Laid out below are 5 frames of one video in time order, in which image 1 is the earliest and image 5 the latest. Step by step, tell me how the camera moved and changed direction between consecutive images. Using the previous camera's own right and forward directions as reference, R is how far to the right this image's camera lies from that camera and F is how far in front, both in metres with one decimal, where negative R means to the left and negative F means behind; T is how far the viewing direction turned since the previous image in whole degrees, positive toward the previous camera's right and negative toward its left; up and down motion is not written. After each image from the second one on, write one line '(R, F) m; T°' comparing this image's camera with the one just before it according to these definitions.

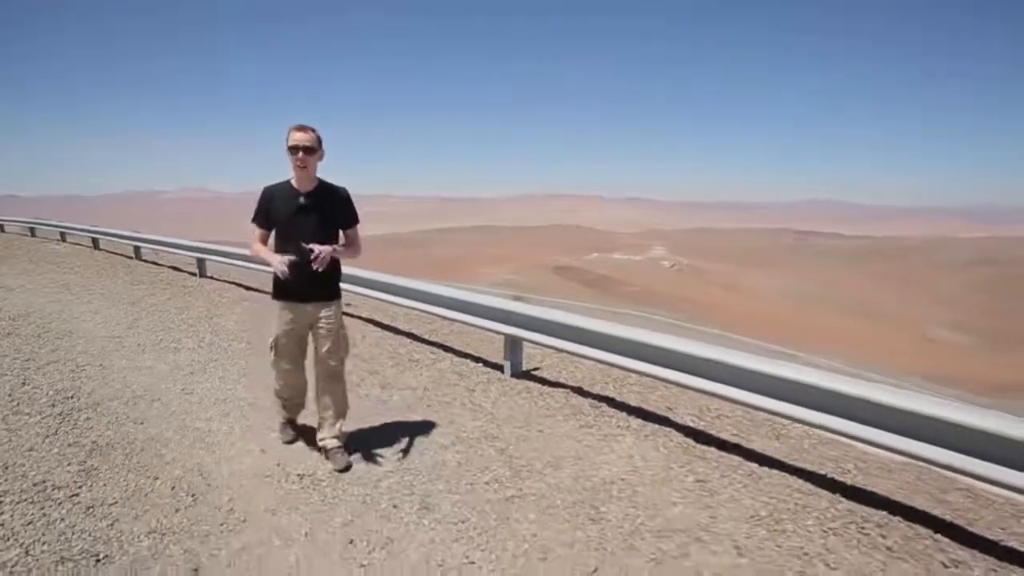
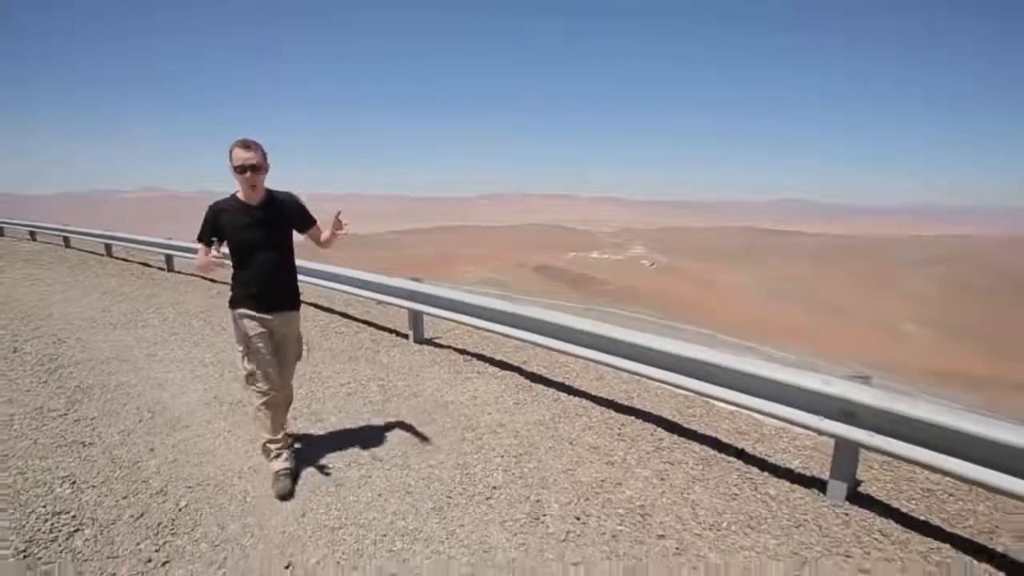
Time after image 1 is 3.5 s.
(+0.8, -1.3) m; +2°
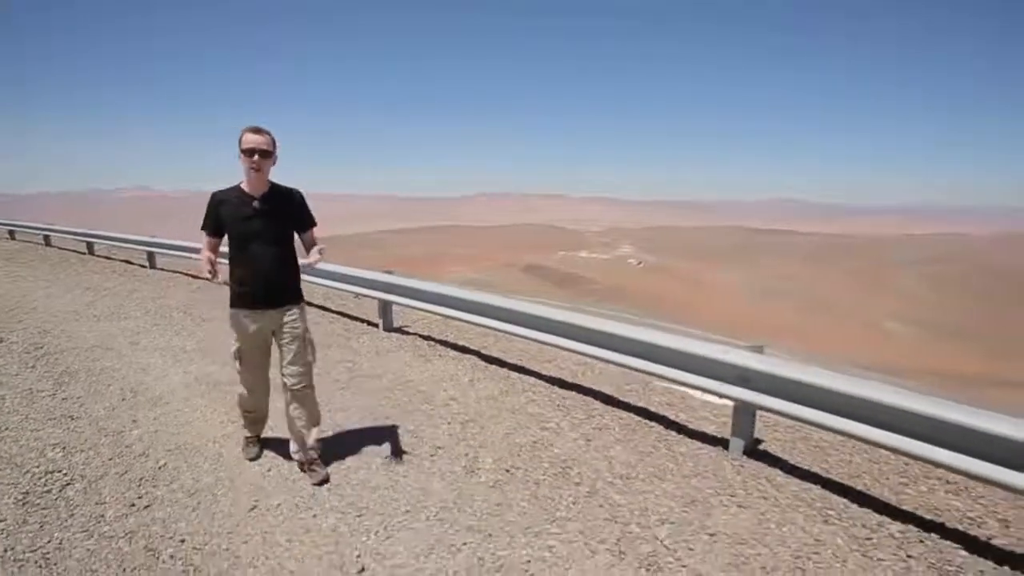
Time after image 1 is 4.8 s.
(+0.3, -0.5) m; +1°
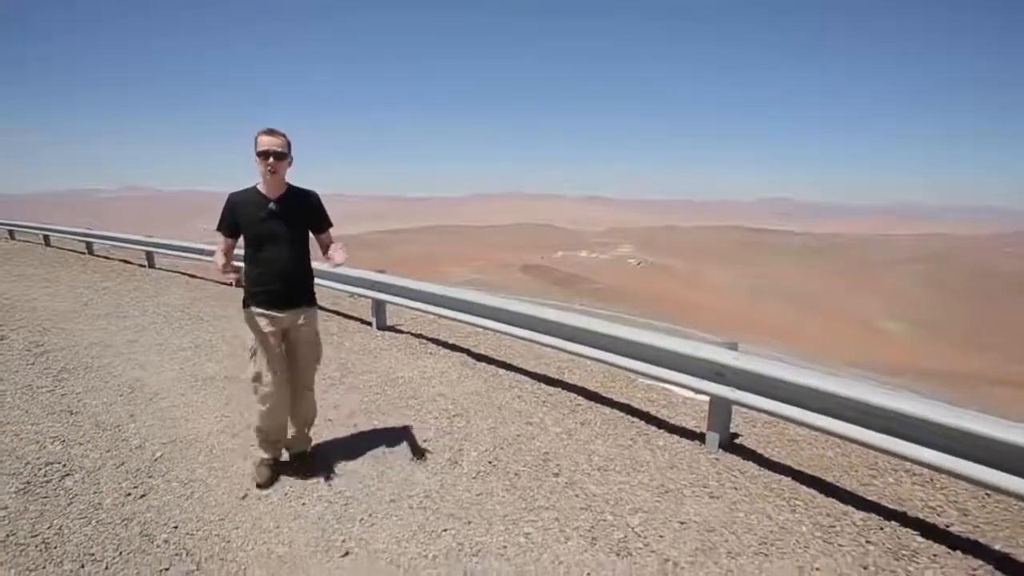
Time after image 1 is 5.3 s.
(-0.5, +0.7) m; 0°
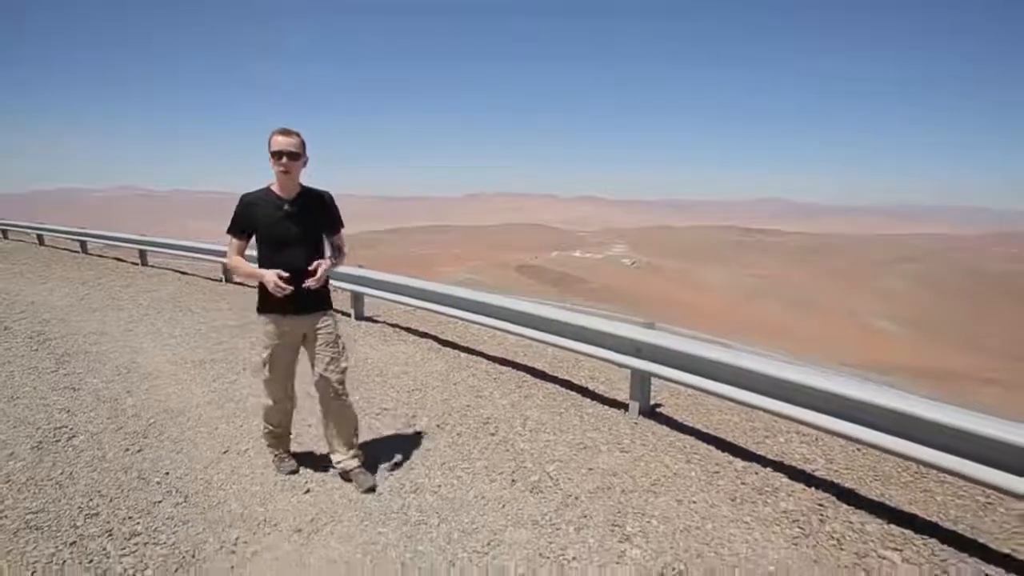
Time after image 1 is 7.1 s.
(+0.4, -0.6) m; 0°
